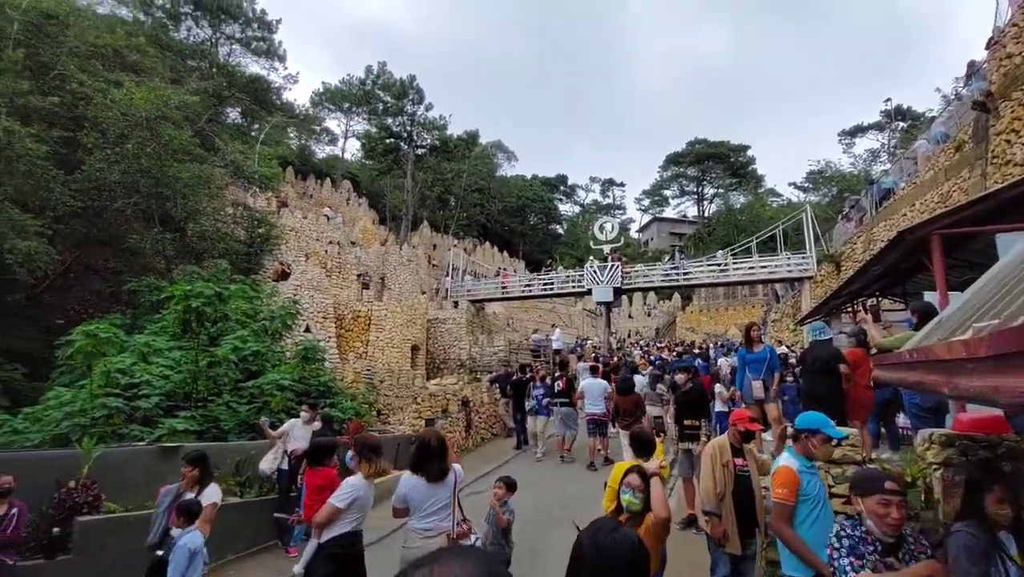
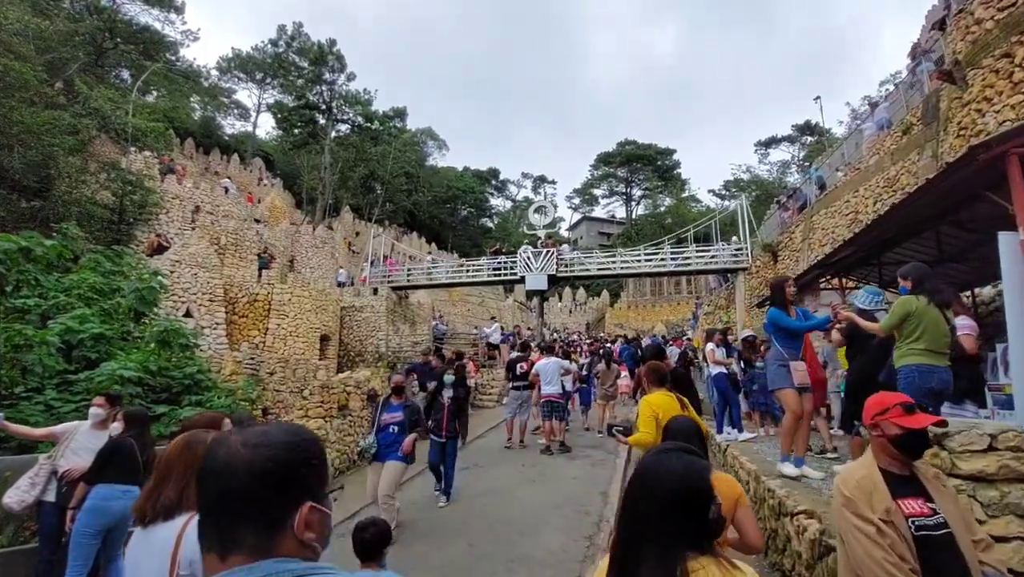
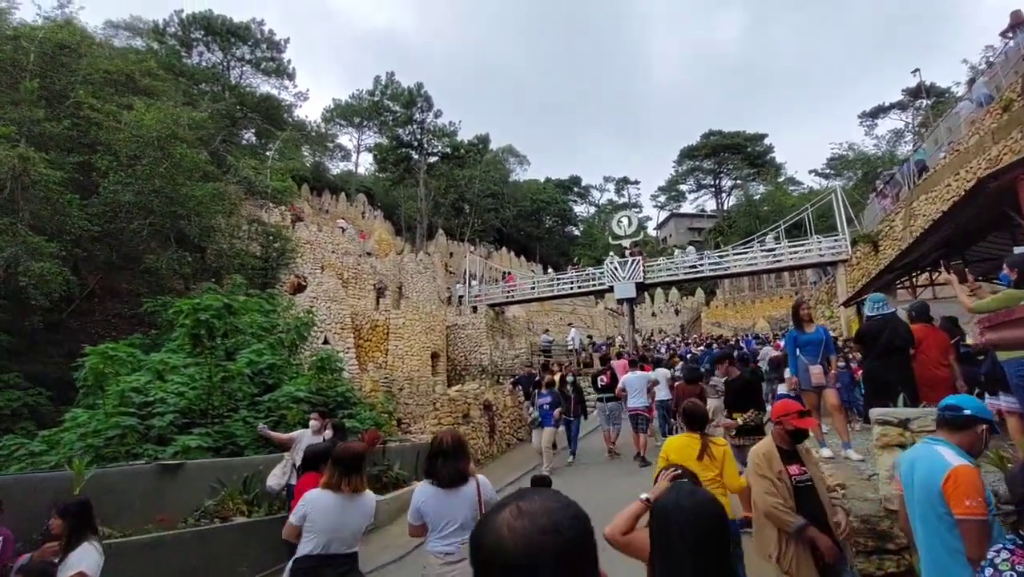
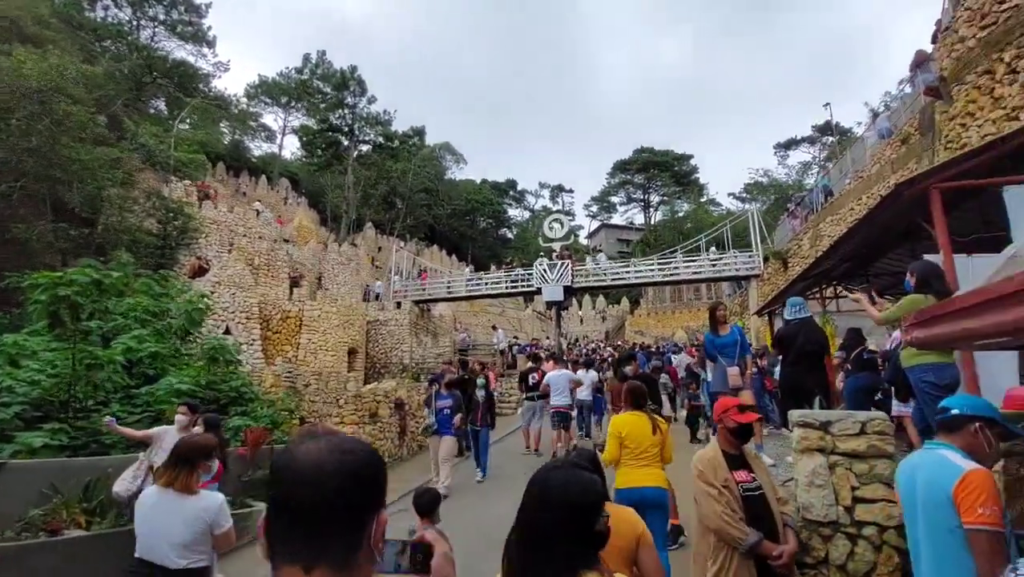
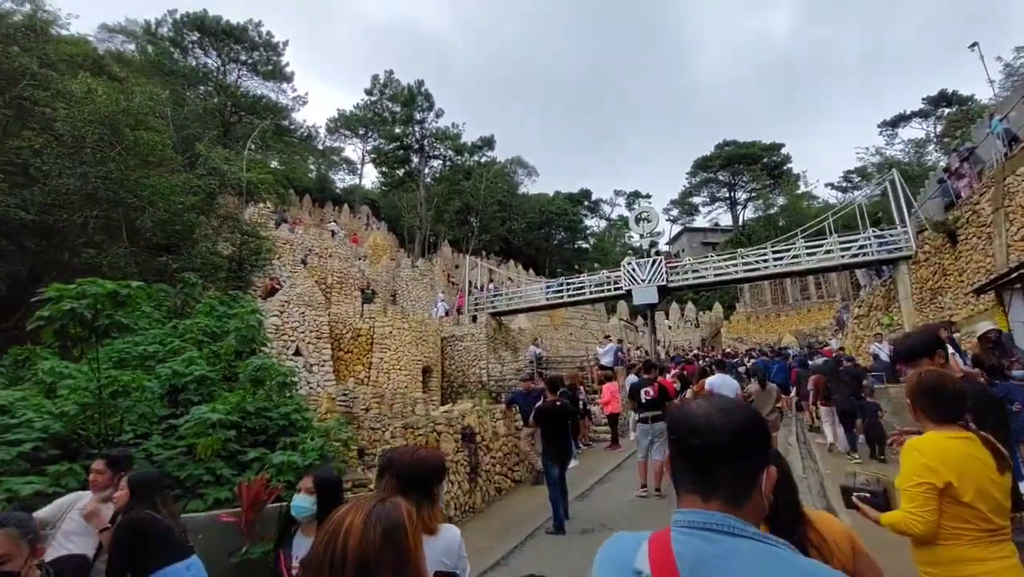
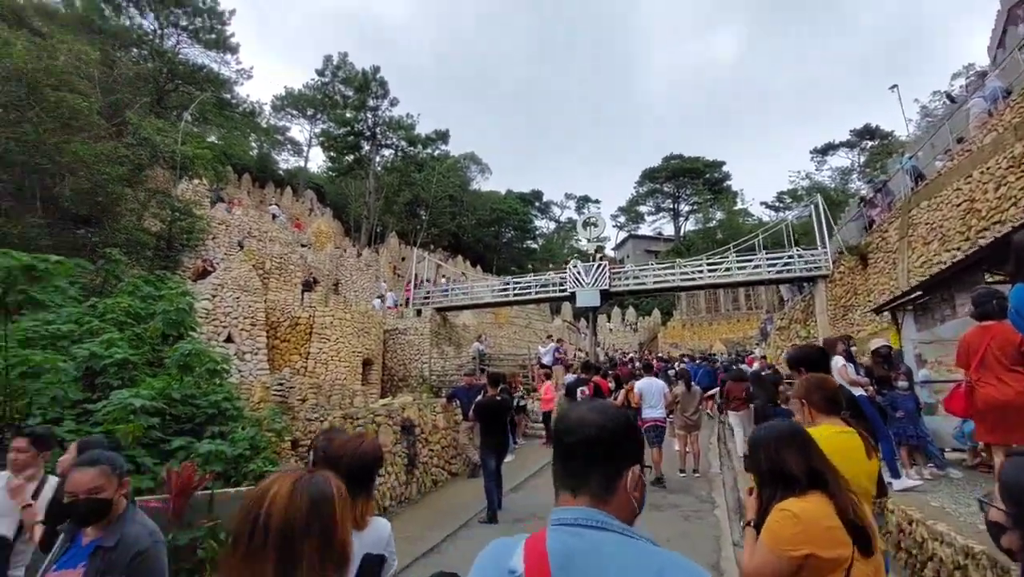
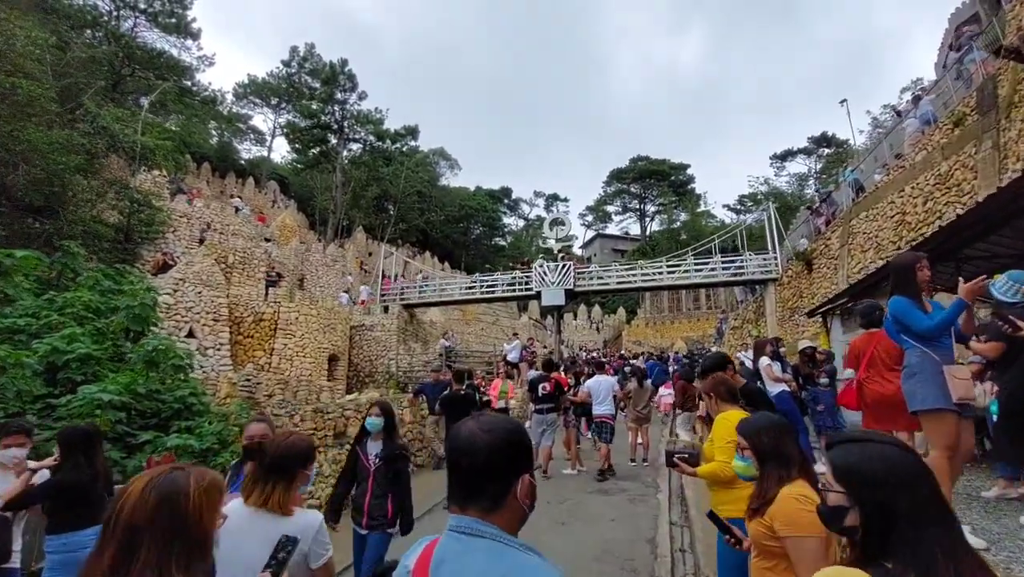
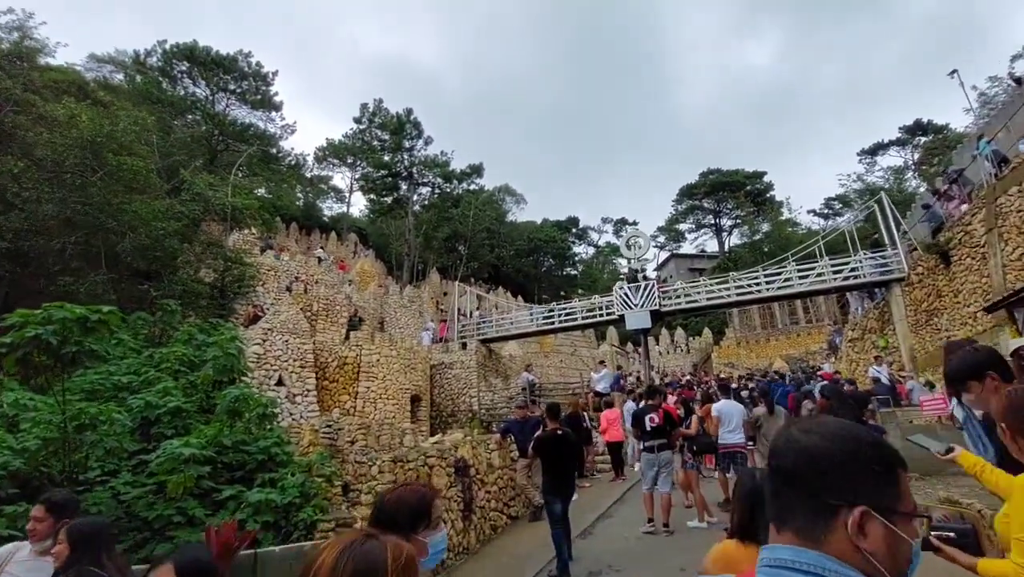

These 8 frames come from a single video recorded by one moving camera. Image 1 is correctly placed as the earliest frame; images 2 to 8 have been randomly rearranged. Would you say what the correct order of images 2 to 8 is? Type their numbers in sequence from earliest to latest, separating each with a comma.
3, 4, 2, 7, 6, 5, 8
